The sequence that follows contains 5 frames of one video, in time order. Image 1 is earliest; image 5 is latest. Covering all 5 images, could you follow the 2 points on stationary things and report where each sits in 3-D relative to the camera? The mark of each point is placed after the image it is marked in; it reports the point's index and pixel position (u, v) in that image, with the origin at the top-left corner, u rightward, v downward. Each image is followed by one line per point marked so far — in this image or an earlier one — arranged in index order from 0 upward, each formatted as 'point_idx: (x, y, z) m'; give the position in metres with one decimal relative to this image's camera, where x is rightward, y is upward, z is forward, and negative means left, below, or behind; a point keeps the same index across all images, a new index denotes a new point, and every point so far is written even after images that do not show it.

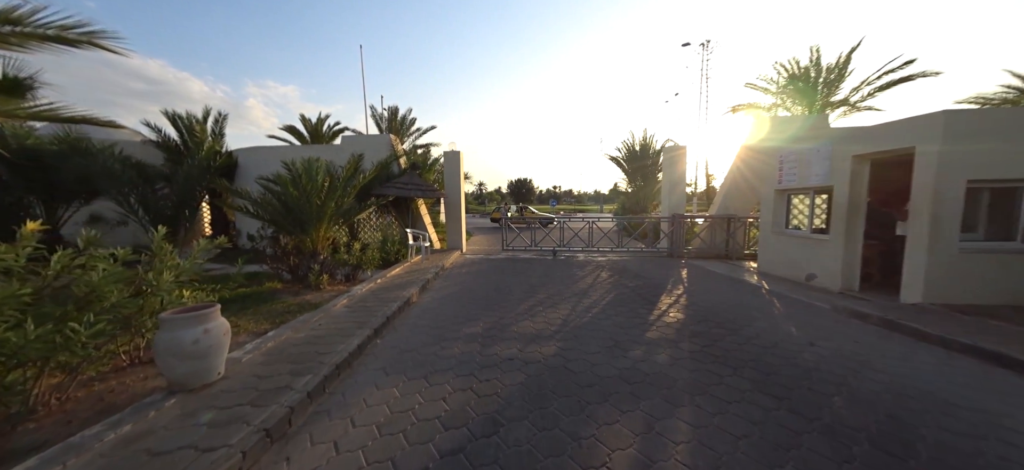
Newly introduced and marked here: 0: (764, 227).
0: (+5.1, +0.2, +6.9) m
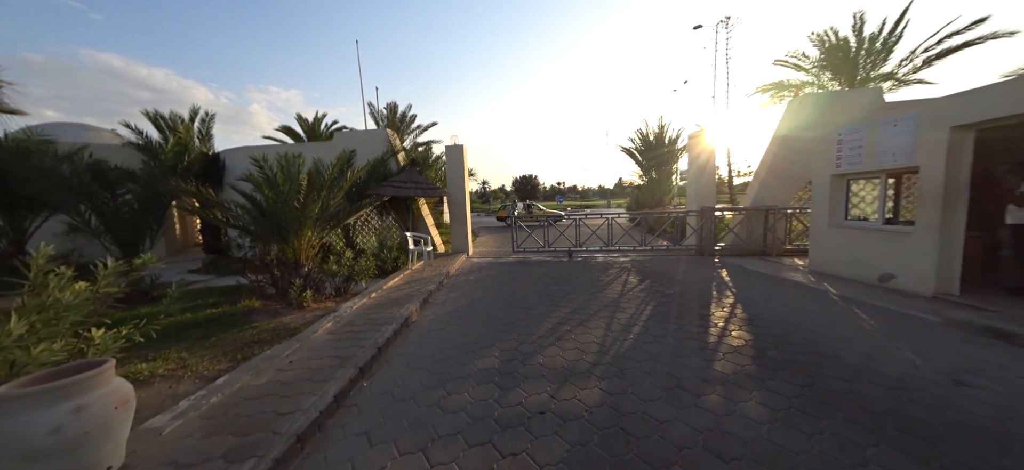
0: (+5.3, +0.3, +6.0) m
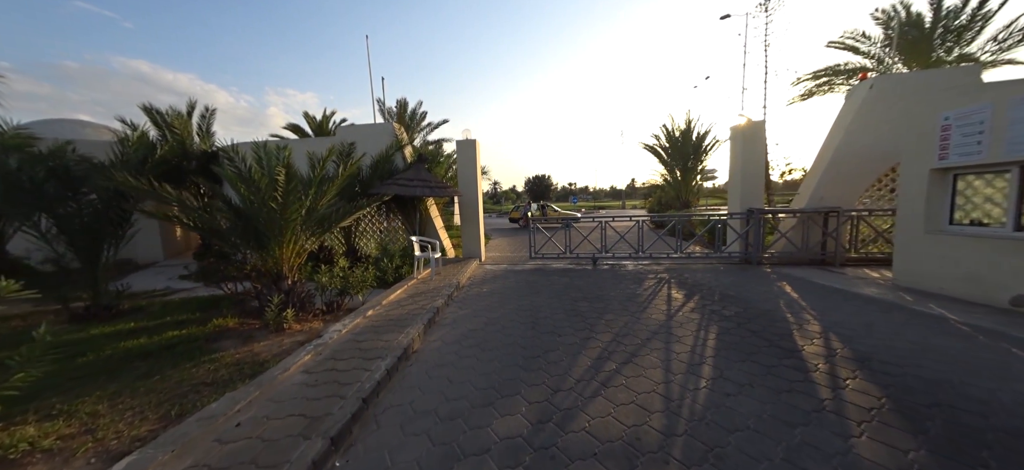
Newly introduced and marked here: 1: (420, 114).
0: (+5.7, +0.2, +4.9) m
1: (-4.3, +5.6, +16.0) m
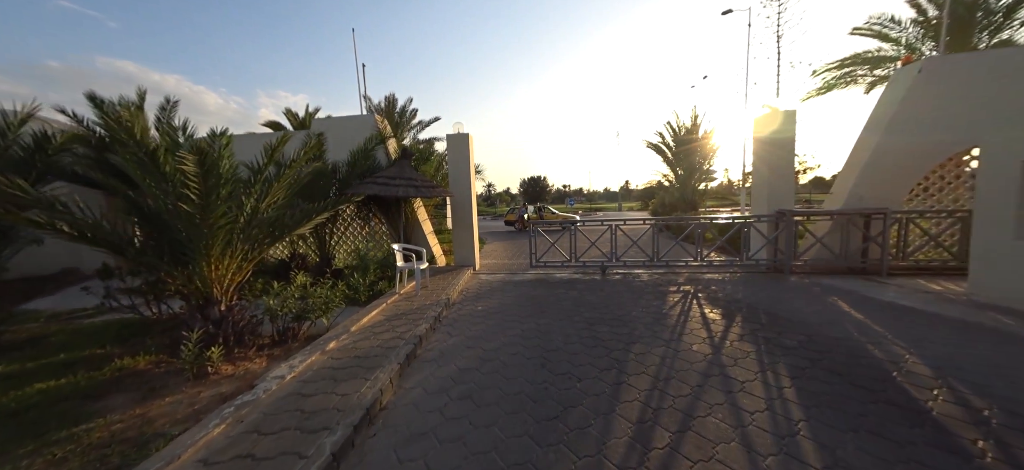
0: (+5.7, +0.1, +4.1) m
1: (-4.5, +5.4, +15.1) m
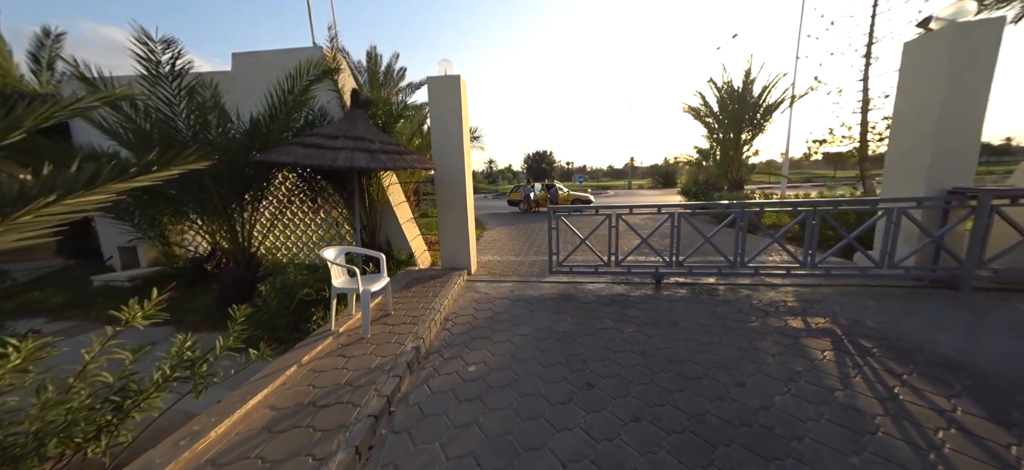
0: (+5.8, 0.0, +1.7) m
1: (-4.3, +6.0, +12.3) m
